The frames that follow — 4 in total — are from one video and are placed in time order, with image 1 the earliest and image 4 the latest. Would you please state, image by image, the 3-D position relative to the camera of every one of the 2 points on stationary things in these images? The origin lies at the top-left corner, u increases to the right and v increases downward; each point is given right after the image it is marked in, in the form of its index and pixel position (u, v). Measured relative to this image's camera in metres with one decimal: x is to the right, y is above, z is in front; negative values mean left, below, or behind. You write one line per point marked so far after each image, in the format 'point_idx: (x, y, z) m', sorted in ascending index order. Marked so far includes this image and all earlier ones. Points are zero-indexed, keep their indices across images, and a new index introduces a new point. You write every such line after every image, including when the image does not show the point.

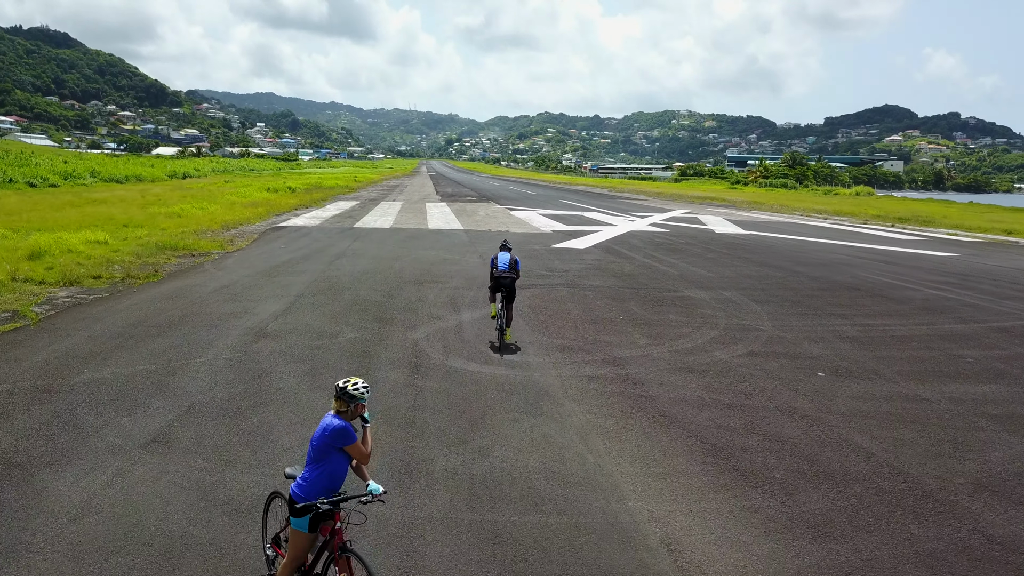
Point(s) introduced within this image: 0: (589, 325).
0: (+0.8, -0.4, +8.3) m
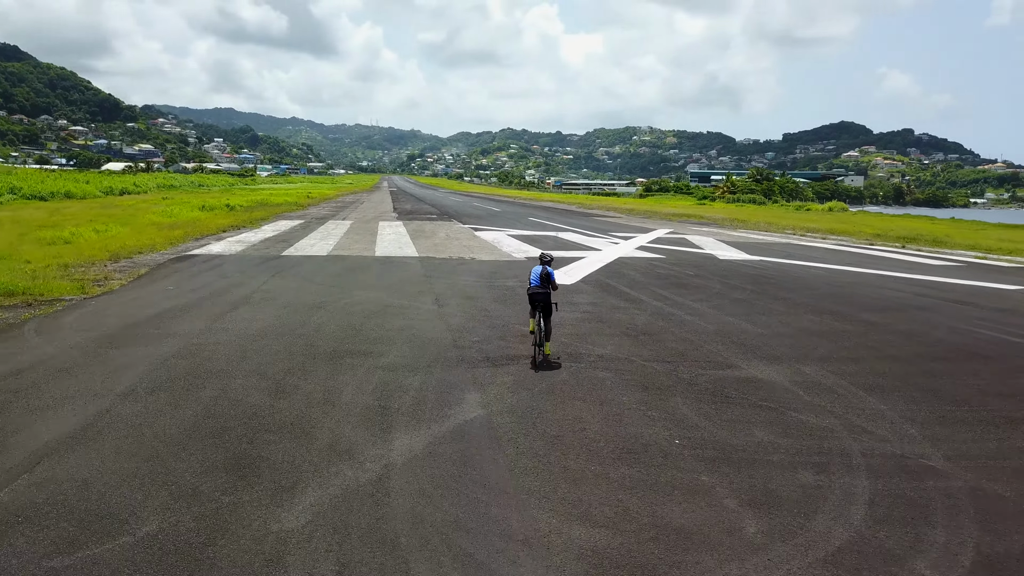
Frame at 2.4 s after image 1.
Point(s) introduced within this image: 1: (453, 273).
0: (+0.6, -1.0, +4.5) m
1: (-1.0, +0.3, +14.6) m
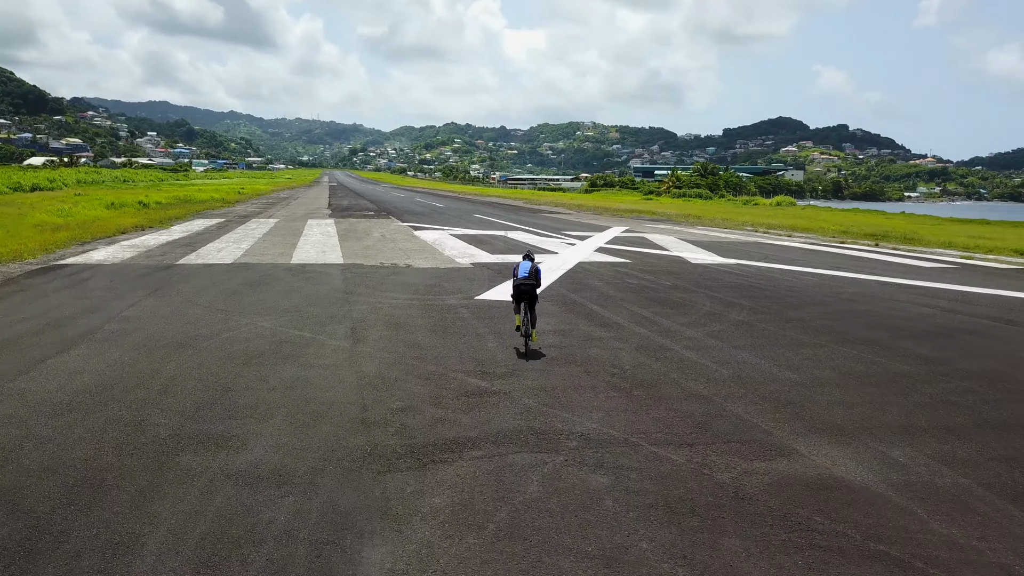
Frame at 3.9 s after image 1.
0: (+0.5, -1.3, +1.9) m
1: (-1.9, 0.0, +11.9) m
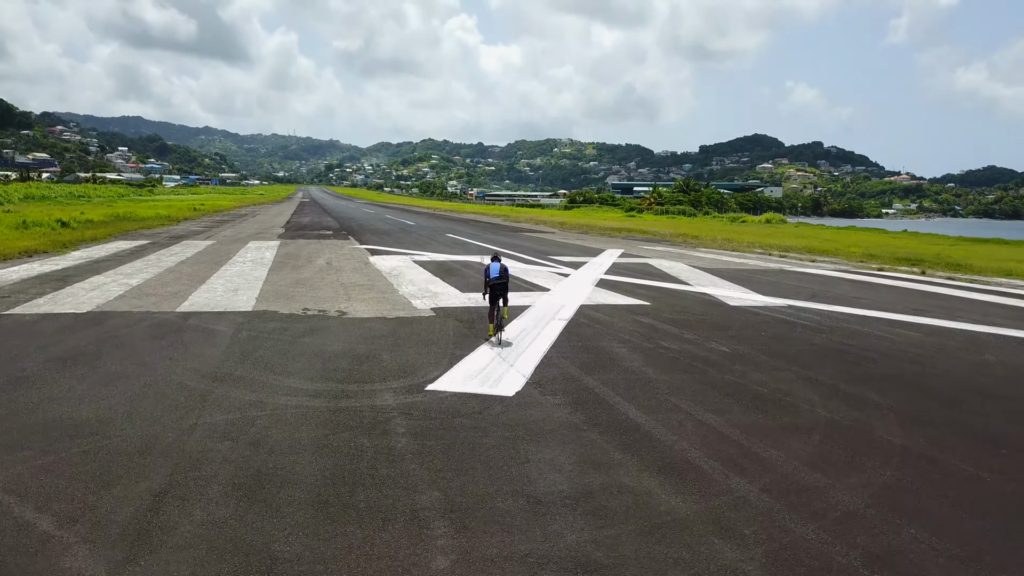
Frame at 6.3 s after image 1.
0: (+0.5, -1.8, -2.4) m
1: (-2.1, -0.7, +7.5) m
